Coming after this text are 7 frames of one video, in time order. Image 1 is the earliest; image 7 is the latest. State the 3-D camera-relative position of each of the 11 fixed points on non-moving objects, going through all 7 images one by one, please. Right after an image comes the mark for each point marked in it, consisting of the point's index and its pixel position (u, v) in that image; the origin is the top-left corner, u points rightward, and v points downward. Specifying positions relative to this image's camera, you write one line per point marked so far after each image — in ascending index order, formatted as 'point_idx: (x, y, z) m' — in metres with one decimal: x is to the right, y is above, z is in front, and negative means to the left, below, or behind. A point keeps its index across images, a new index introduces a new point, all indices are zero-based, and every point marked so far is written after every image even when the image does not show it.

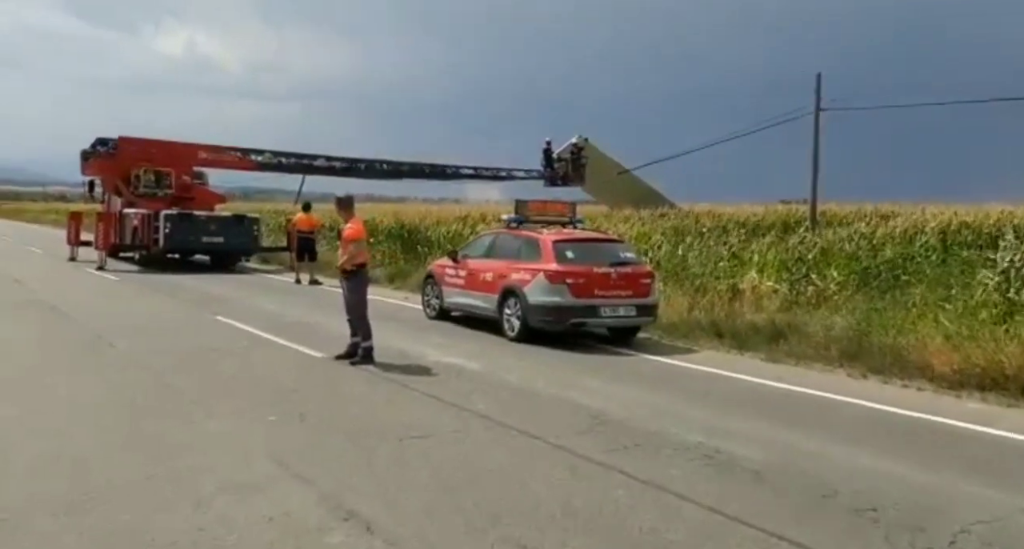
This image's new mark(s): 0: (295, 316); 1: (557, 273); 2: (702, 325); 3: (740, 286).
0: (-3.7, -0.7, +12.4) m
1: (+0.6, 0.0, +10.1) m
2: (+3.2, -0.8, +12.4) m
3: (+5.0, -0.2, +15.9) m
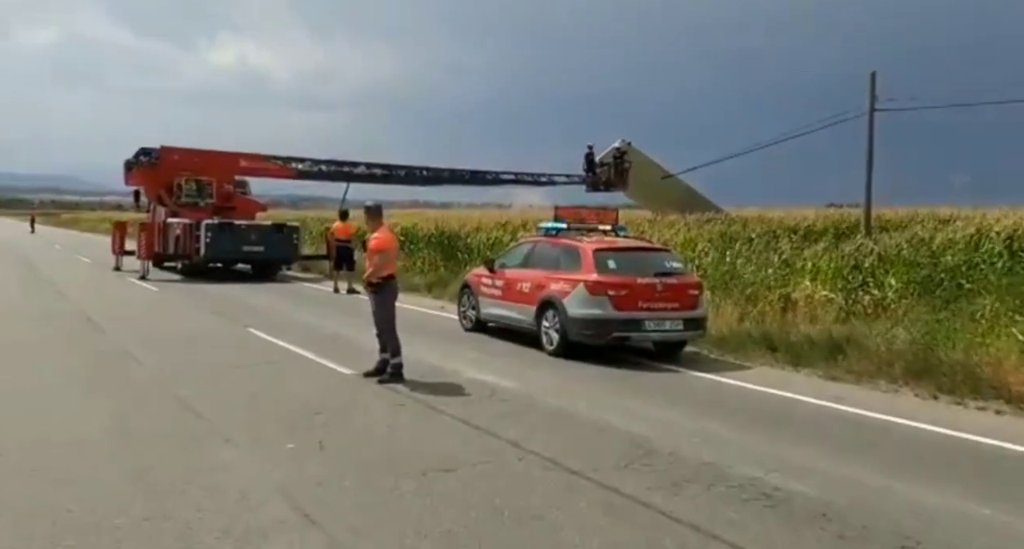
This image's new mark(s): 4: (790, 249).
0: (-3.1, -0.9, +12.1) m
1: (+1.1, -0.1, +9.5) m
2: (+3.9, -1.0, +11.6) m
3: (+5.8, -0.4, +15.1) m
4: (+6.5, +0.6, +16.9) m
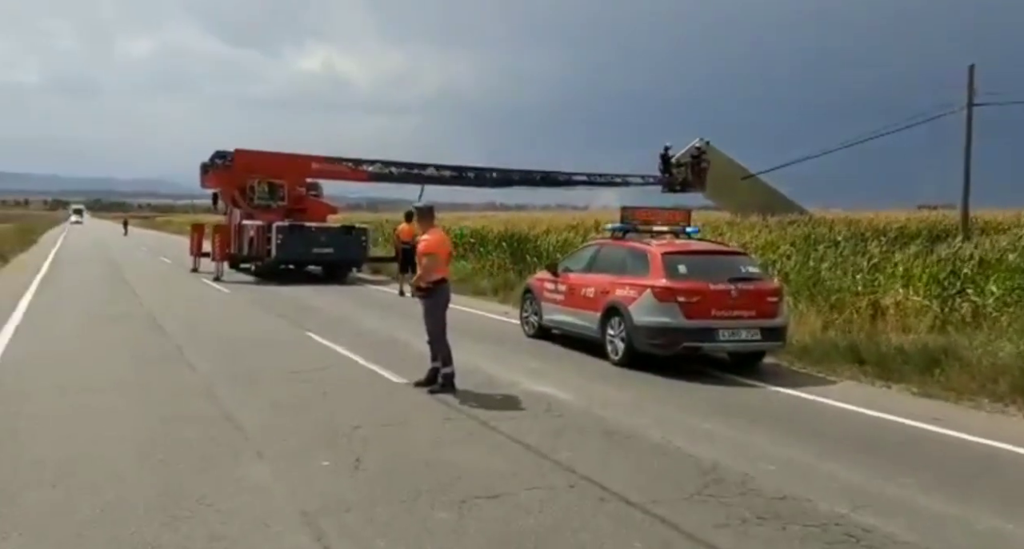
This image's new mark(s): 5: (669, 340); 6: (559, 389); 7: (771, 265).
0: (-2.0, -0.9, +11.9) m
1: (+1.9, -0.2, +8.9) m
2: (+4.8, -1.1, +10.7) m
3: (+7.1, -0.5, +13.9) m
4: (+8.0, +0.5, +15.6) m
5: (+1.9, -0.8, +8.8) m
6: (+0.5, -1.2, +7.8) m
7: (+6.4, +0.2, +17.8) m
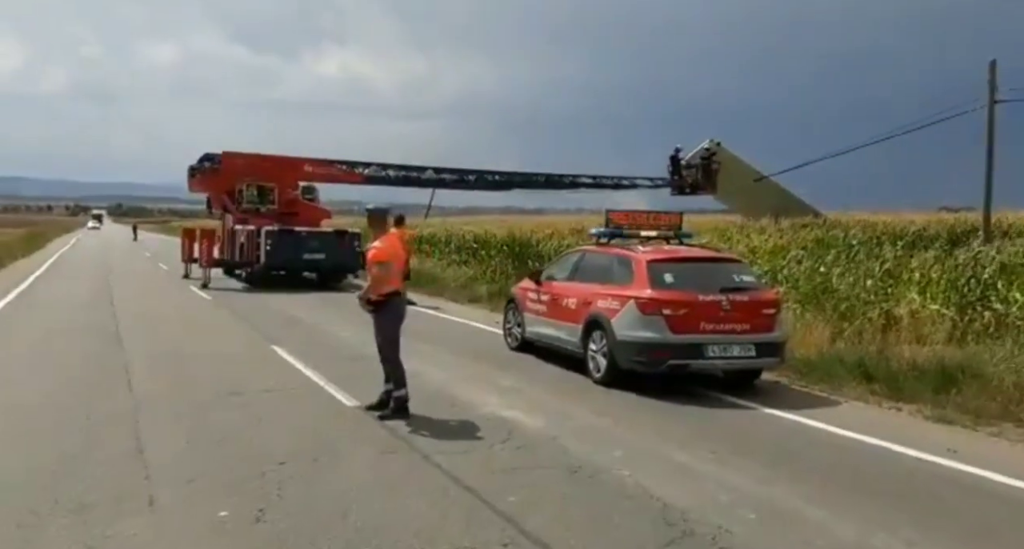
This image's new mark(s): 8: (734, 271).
0: (-2.3, -1.1, +11.2) m
1: (+1.5, -0.3, +8.1) m
2: (+4.5, -1.2, +9.9) m
3: (+6.9, -0.7, +13.0) m
4: (+7.8, +0.4, +14.7) m
5: (+1.6, -0.9, +8.0) m
6: (+0.2, -1.3, +7.1) m
7: (+6.2, +0.1, +16.9) m
8: (+2.6, 0.0, +8.6) m
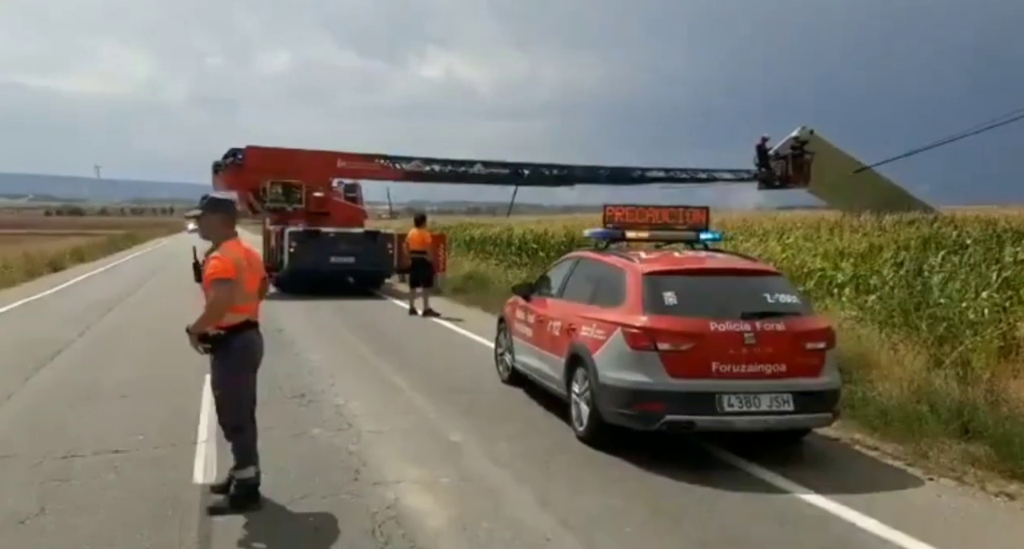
0: (-2.4, -1.2, +9.4) m
1: (+1.1, -0.5, +5.8) m
2: (+4.2, -1.4, +7.2) m
3: (+7.0, -0.8, +10.0) m
4: (+8.1, +0.2, +11.6) m
5: (+1.1, -1.1, +5.7) m
6: (-0.4, -1.5, +5.0) m
7: (+6.8, 0.0, +14.0) m
8: (+2.2, -0.1, +6.2) m
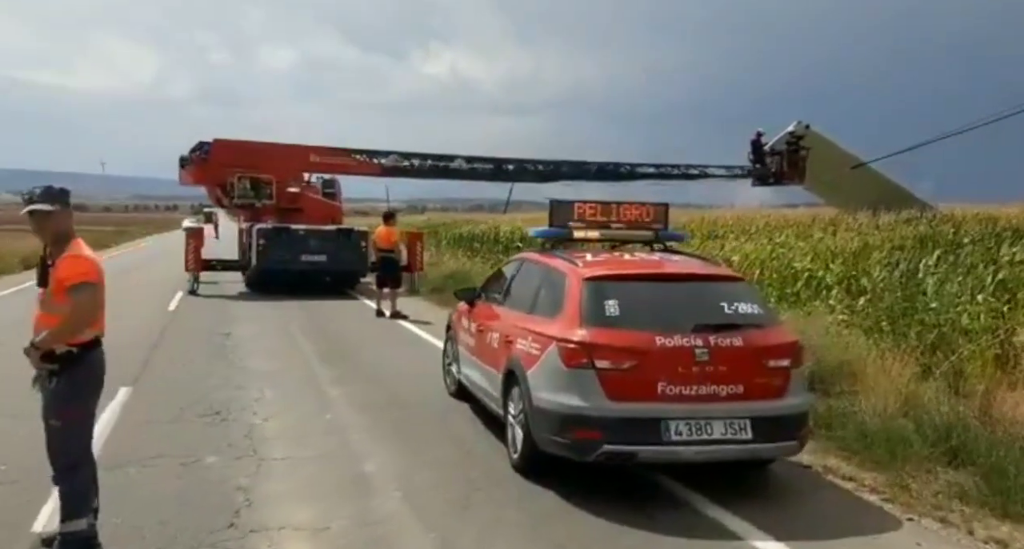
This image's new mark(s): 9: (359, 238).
0: (-2.9, -1.2, +8.6) m
1: (+0.5, -0.5, +5.0) m
2: (+3.6, -1.4, +6.4) m
3: (+6.4, -0.8, +9.2) m
4: (+7.5, +0.2, +10.8) m
5: (+0.5, -1.1, +5.0) m
6: (-1.0, -1.6, +4.2) m
7: (+6.3, -0.1, +13.2) m
8: (+1.6, -0.2, +5.4) m
9: (-3.9, +0.9, +18.5) m
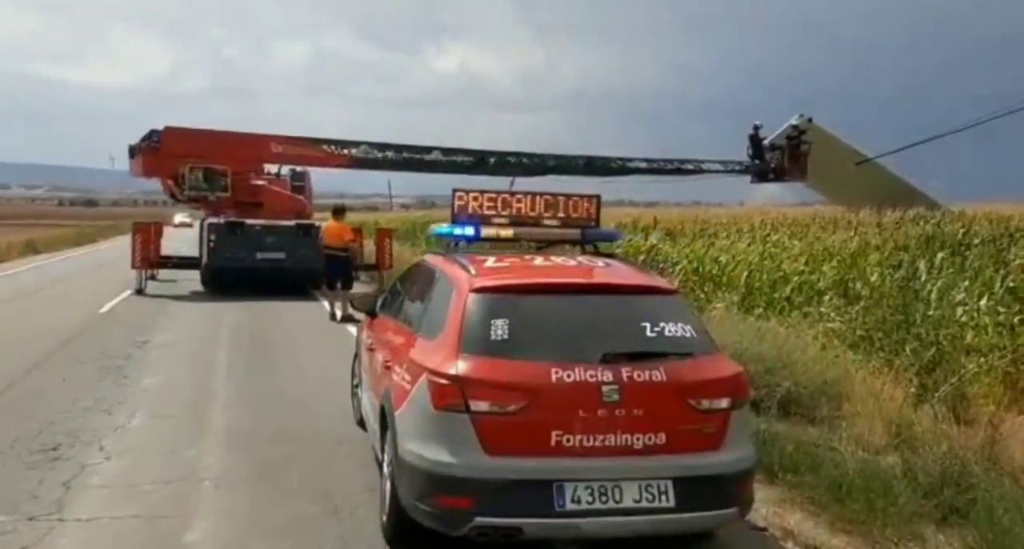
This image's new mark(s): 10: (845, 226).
0: (-3.7, -1.3, +7.4) m
1: (-0.3, -0.6, +3.8) m
2: (+2.9, -1.5, +5.2) m
3: (+5.7, -0.9, +8.0) m
4: (+6.8, +0.1, +9.5) m
5: (-0.3, -1.2, +3.7) m
6: (-1.8, -1.6, +3.0) m
7: (+5.5, -0.1, +11.9) m
8: (+0.8, -0.2, +4.2) m
9: (-4.6, +1.0, +17.3) m
10: (+8.8, +1.3, +19.4) m
